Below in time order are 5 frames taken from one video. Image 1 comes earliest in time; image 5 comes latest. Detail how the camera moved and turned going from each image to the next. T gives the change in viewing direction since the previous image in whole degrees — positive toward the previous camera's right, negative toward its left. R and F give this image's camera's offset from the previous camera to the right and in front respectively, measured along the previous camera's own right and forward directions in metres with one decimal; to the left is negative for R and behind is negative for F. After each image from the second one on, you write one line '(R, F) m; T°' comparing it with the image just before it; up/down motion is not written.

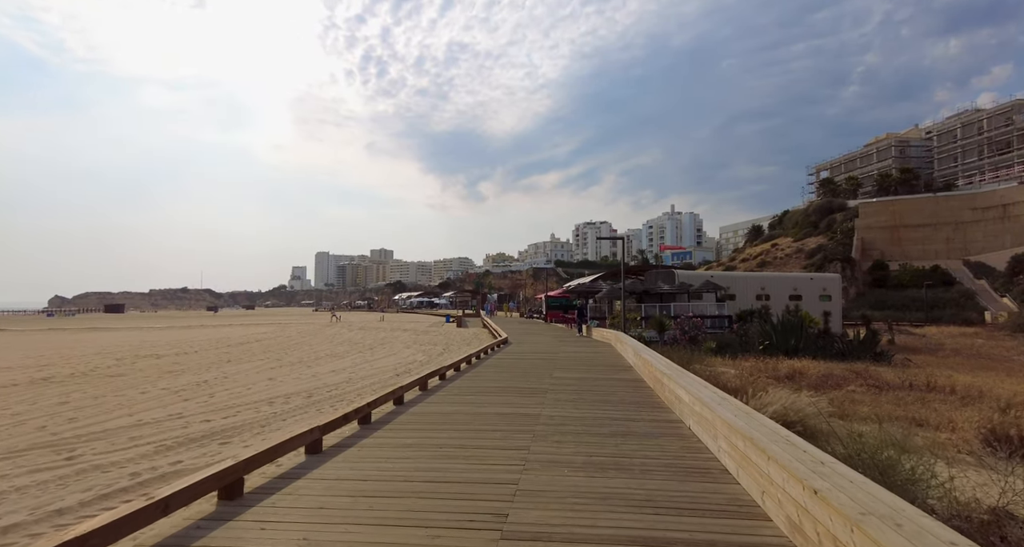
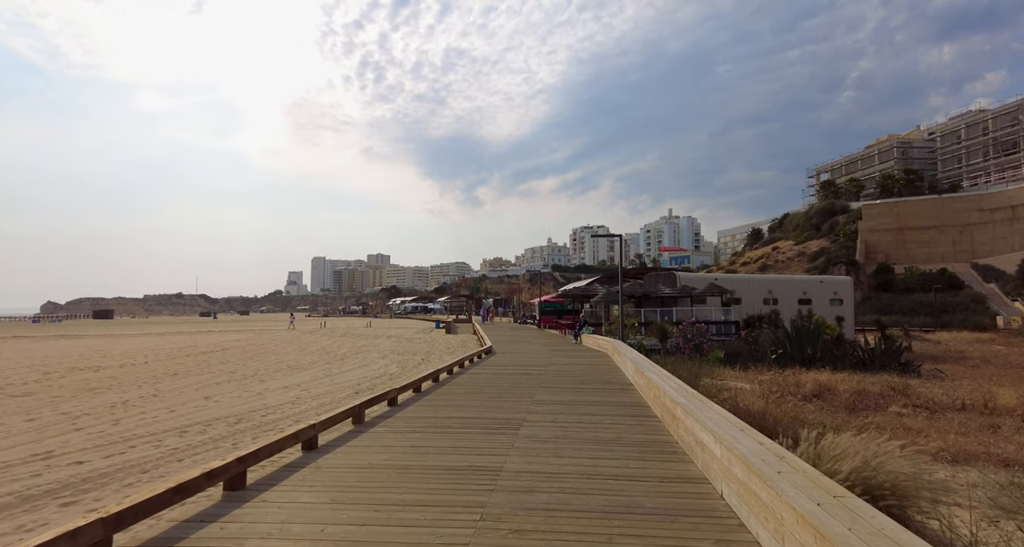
(+0.5, +2.0) m; 0°
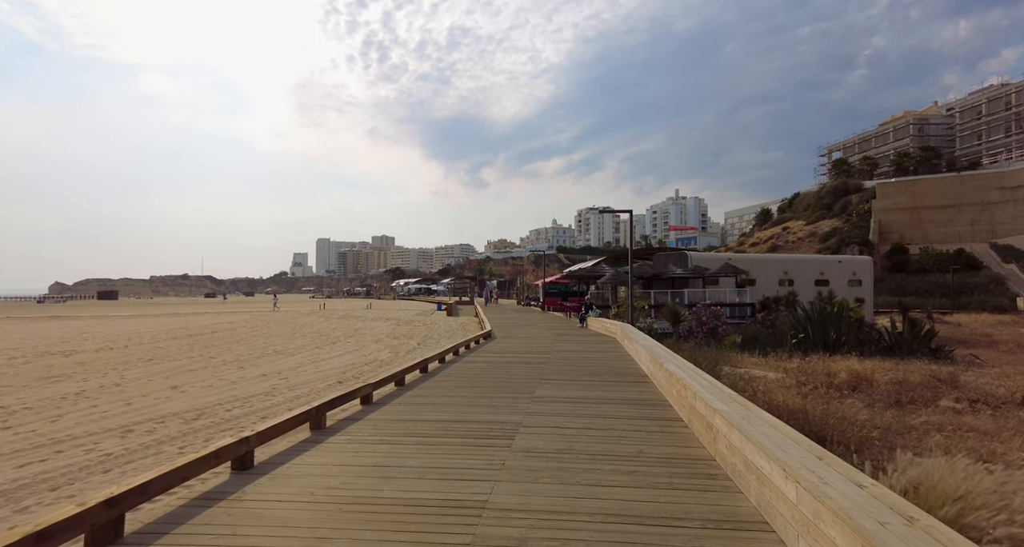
(+0.1, +1.3) m; -1°
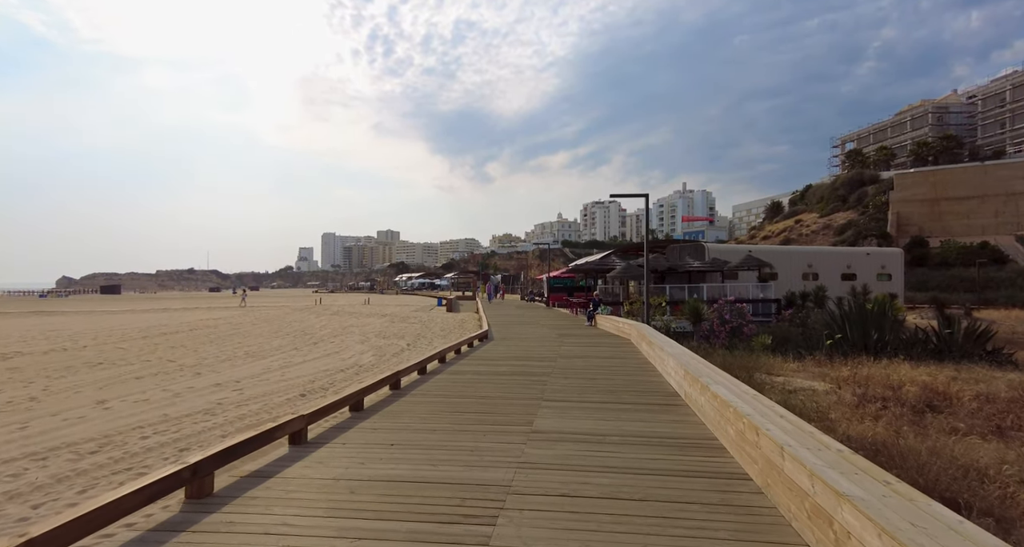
(+0.2, +1.9) m; -1°
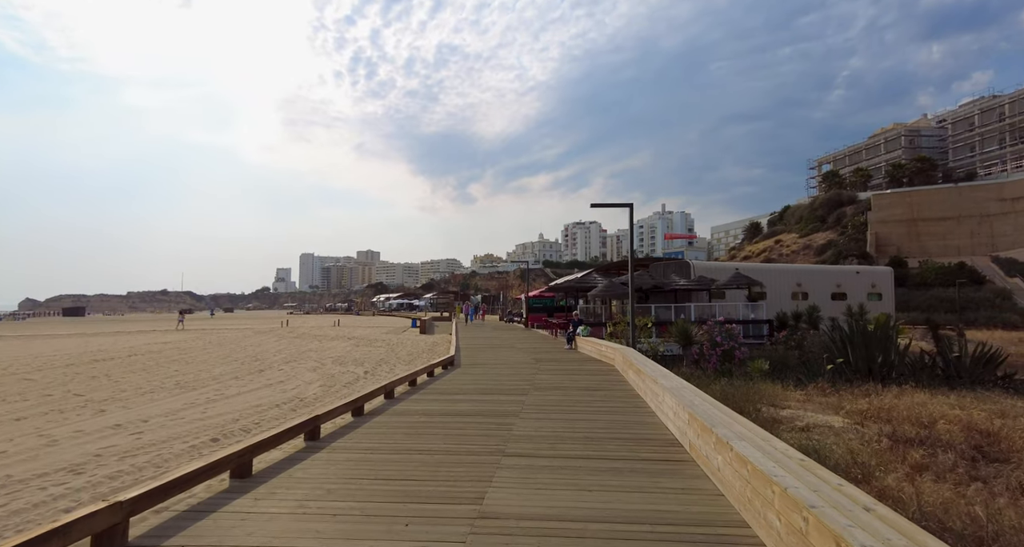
(+0.3, +1.5) m; +2°
